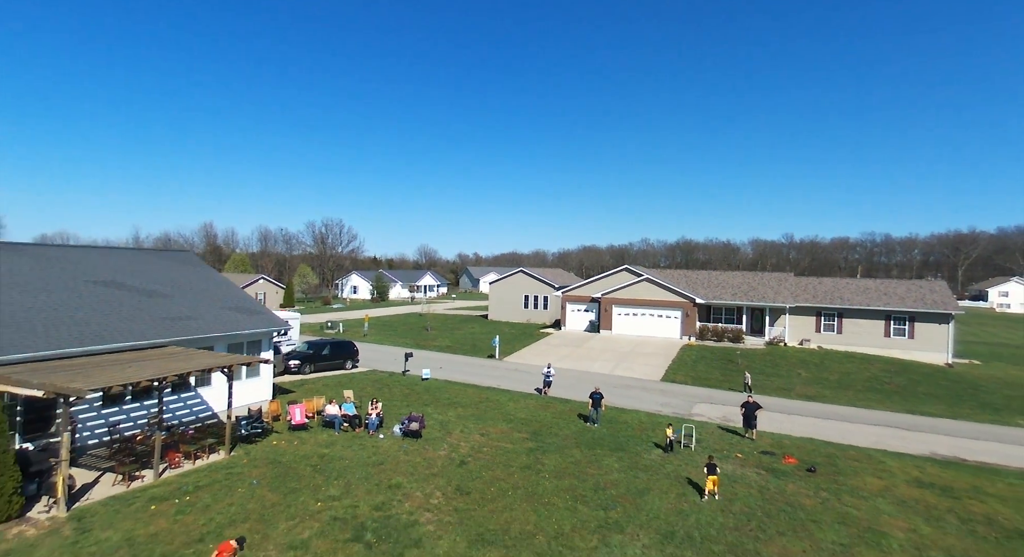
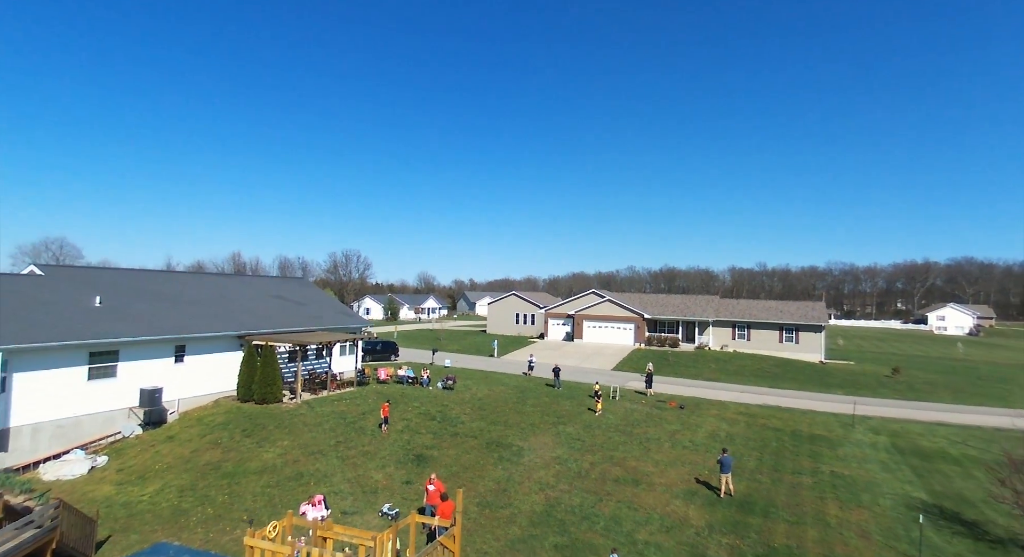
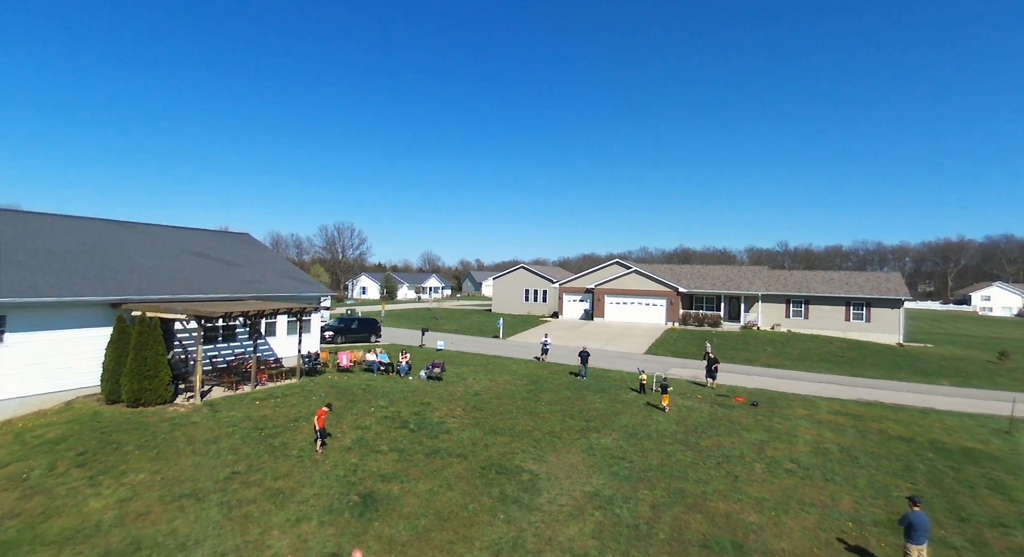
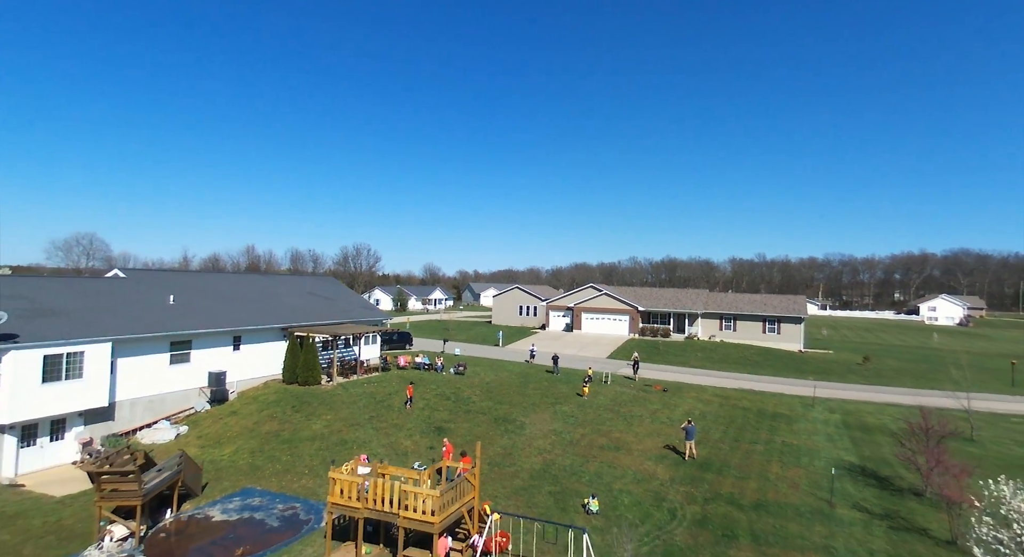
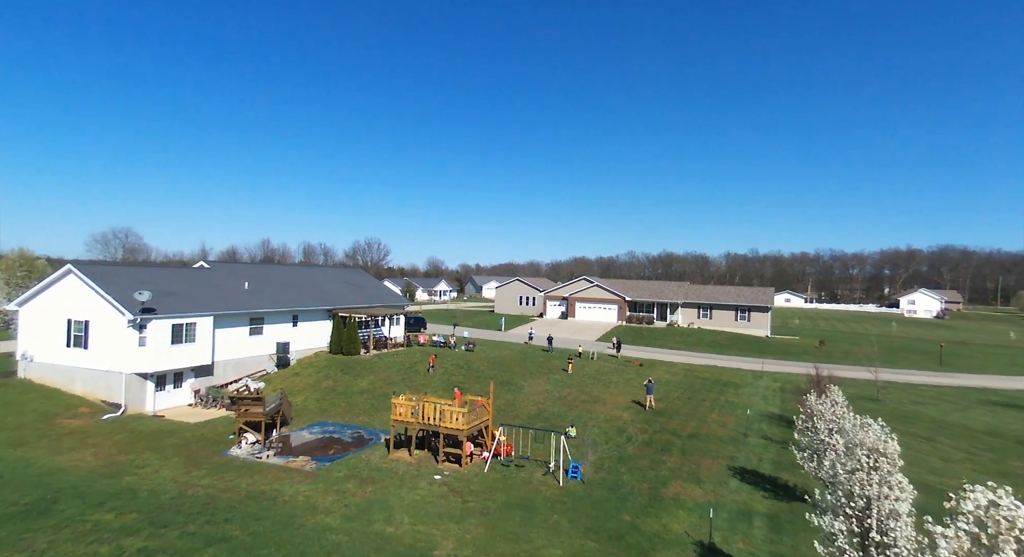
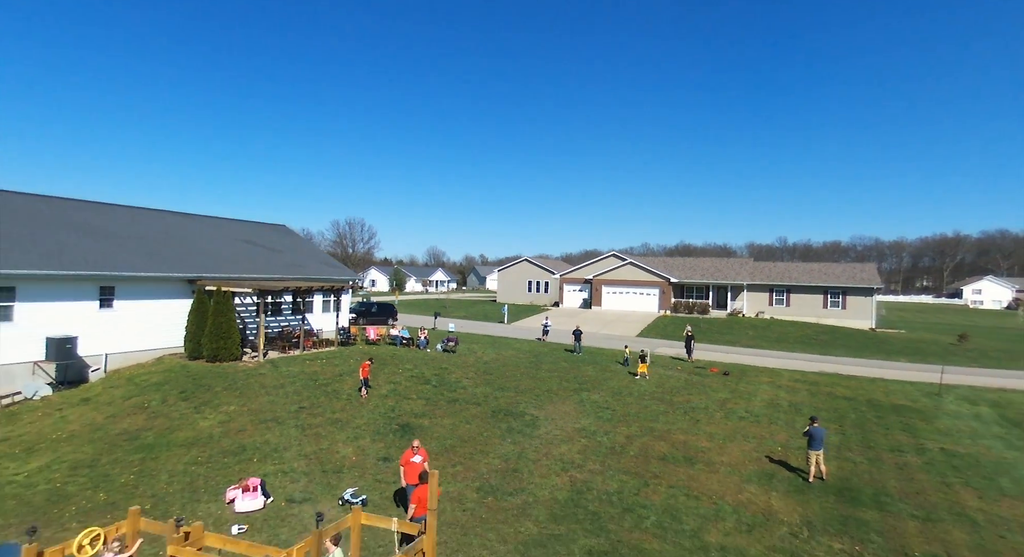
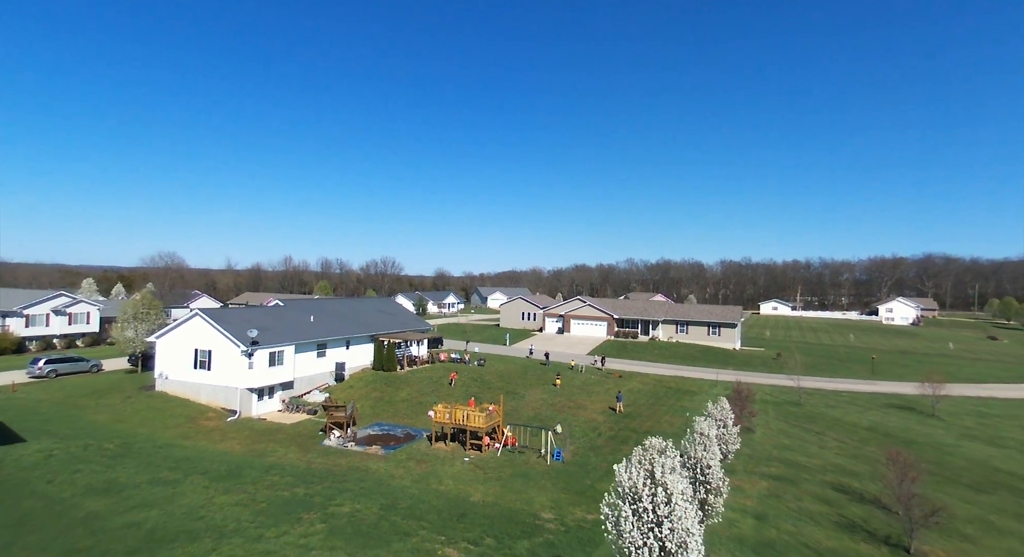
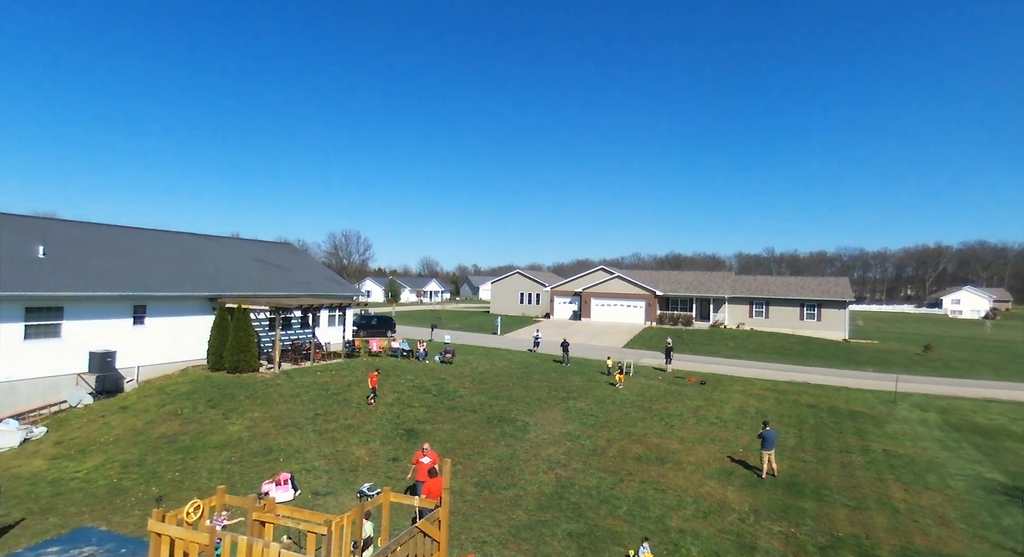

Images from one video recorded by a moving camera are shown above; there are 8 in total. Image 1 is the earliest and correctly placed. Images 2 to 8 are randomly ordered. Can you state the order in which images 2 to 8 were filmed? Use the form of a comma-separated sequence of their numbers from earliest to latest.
3, 6, 8, 2, 4, 5, 7
